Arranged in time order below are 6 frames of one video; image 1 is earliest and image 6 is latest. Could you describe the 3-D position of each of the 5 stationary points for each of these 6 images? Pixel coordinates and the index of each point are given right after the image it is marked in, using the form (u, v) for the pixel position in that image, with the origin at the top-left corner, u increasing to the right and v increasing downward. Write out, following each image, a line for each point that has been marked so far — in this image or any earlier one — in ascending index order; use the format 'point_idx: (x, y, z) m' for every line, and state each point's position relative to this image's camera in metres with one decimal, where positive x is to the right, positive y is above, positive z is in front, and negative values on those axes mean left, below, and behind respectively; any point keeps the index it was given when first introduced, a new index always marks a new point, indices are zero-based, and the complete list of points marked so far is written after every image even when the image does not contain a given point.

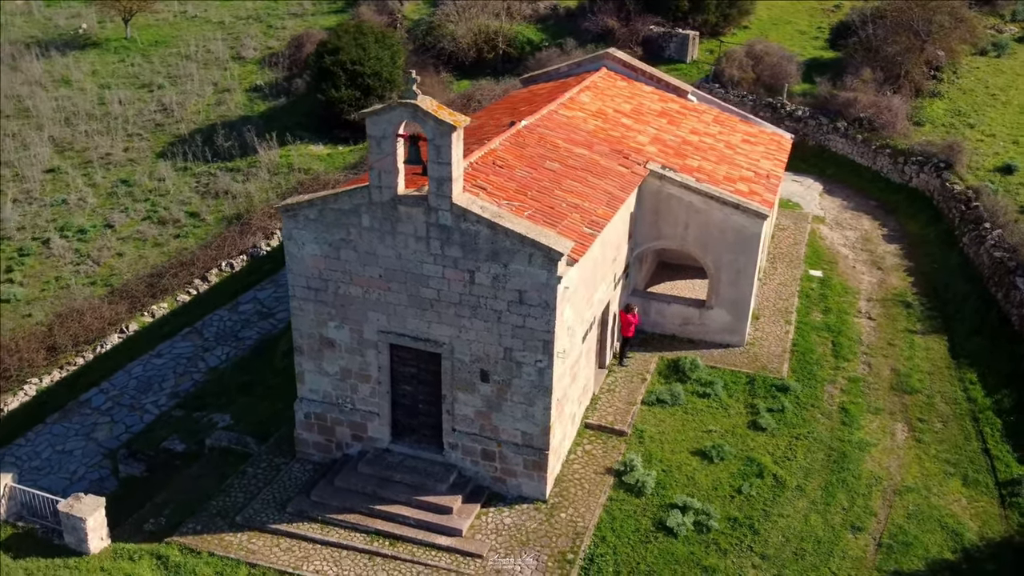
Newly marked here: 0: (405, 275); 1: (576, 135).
0: (-1.5, +0.2, +13.1) m
1: (+1.1, +2.7, +16.8) m
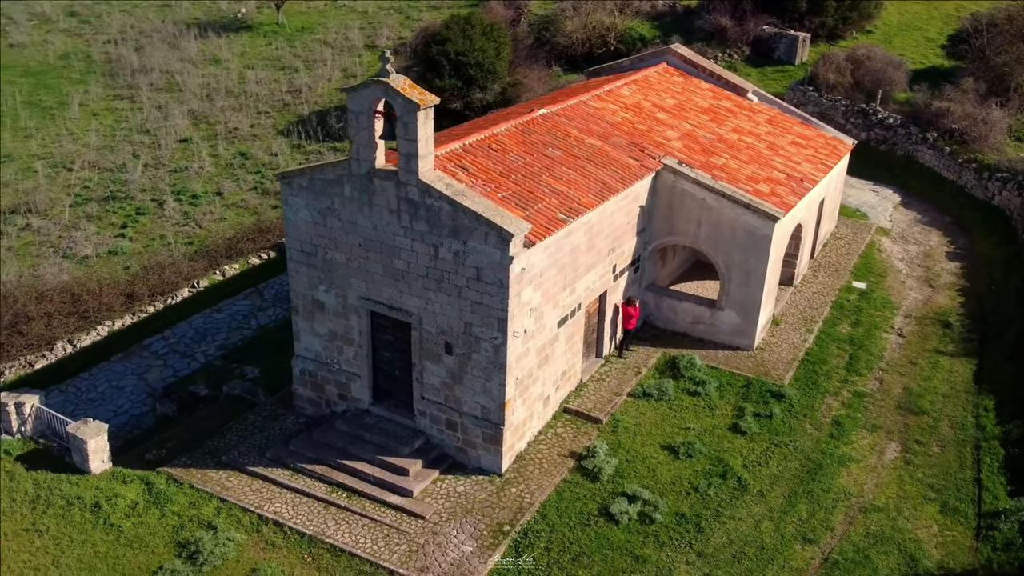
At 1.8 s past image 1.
0: (-1.9, +0.6, +13.8) m
1: (+1.5, +2.9, +17.0) m
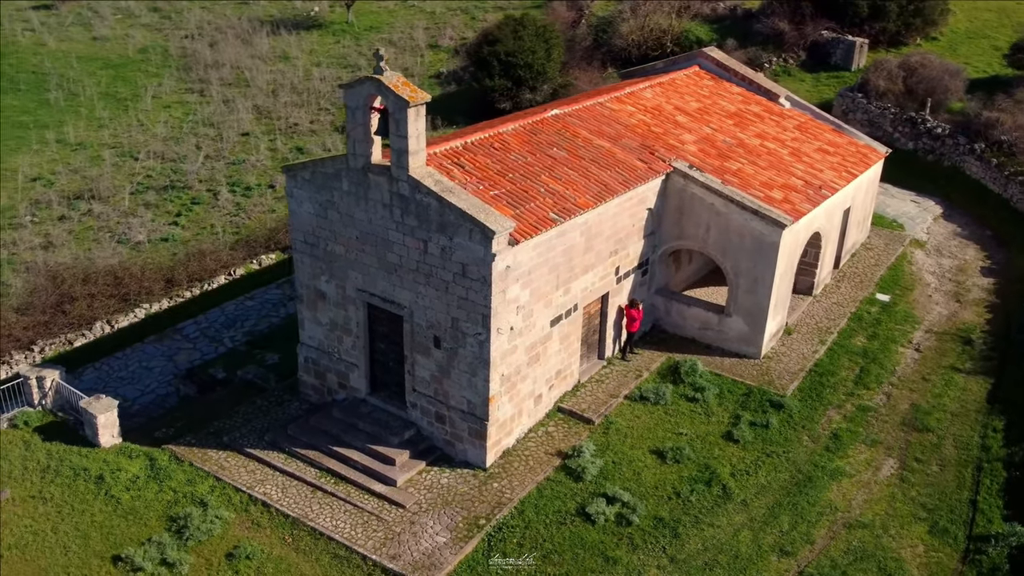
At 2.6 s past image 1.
0: (-2.0, +0.7, +14.2) m
1: (+1.7, +2.9, +17.0) m
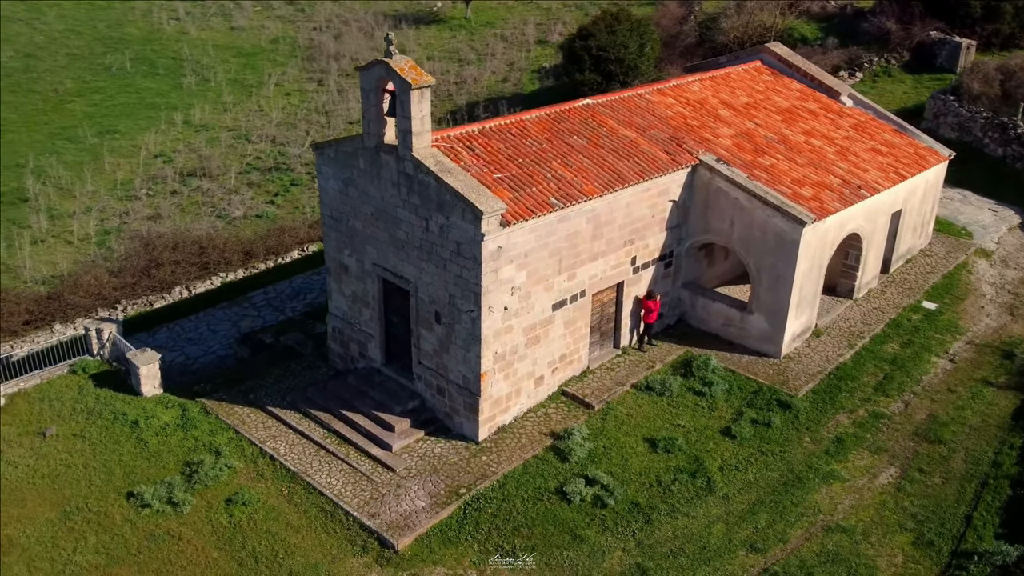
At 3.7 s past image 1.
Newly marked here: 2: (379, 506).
0: (-2.0, +1.1, +14.9) m
1: (+2.3, +3.0, +17.1) m
2: (-1.9, -3.1, +13.7) m
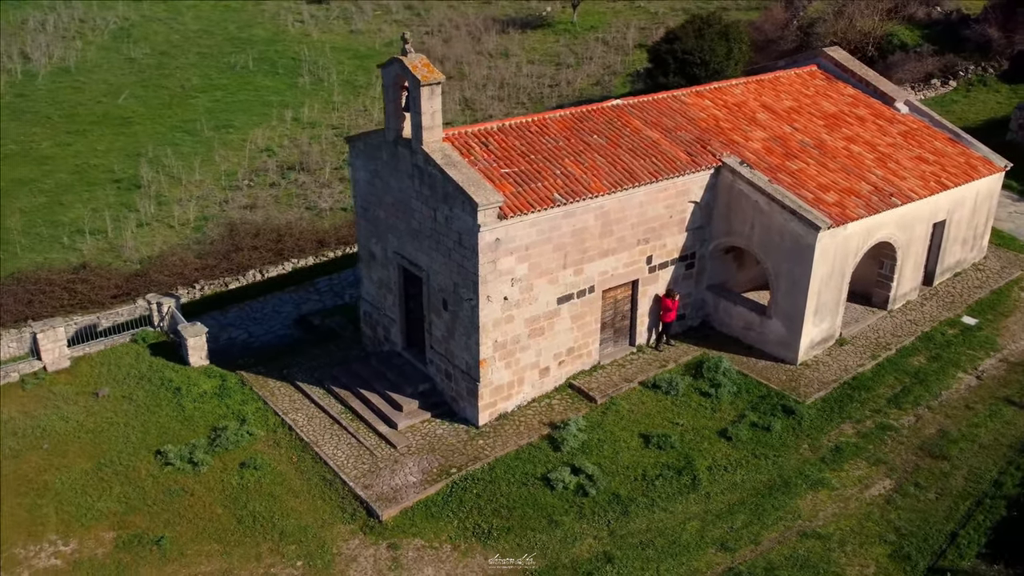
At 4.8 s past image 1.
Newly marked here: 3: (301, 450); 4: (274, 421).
0: (-1.8, +1.3, +15.7) m
1: (+2.8, +3.0, +17.3) m
2: (-2.1, -2.9, +14.5) m
3: (-3.4, -2.6, +15.4) m
4: (-4.1, -2.3, +16.3) m
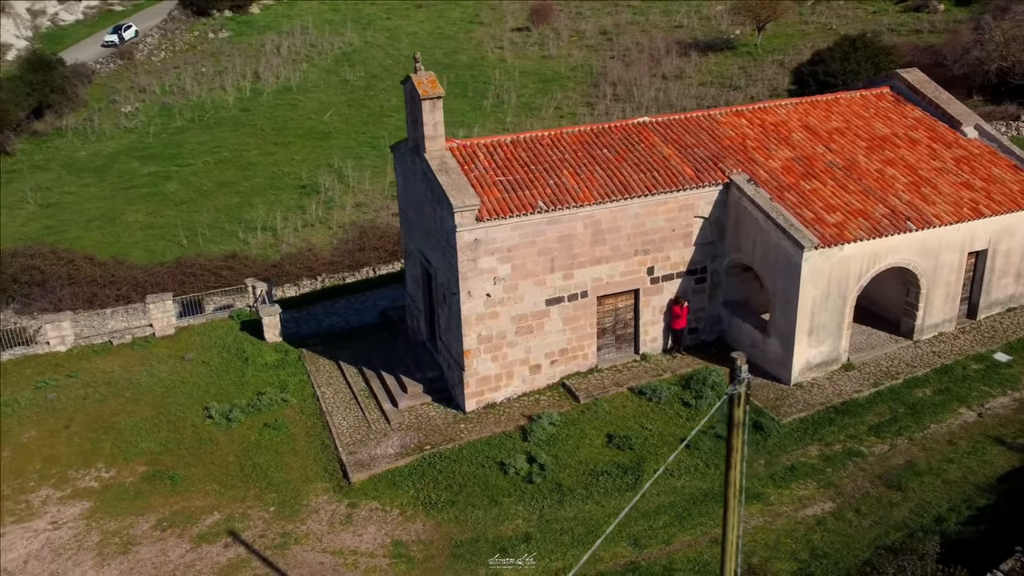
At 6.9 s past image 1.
0: (-1.7, +1.5, +17.3) m
1: (+3.3, +2.8, +17.7) m
2: (-2.6, -2.7, +16.2) m
3: (-3.6, -2.4, +17.5) m
4: (-4.0, -2.0, +18.5) m
